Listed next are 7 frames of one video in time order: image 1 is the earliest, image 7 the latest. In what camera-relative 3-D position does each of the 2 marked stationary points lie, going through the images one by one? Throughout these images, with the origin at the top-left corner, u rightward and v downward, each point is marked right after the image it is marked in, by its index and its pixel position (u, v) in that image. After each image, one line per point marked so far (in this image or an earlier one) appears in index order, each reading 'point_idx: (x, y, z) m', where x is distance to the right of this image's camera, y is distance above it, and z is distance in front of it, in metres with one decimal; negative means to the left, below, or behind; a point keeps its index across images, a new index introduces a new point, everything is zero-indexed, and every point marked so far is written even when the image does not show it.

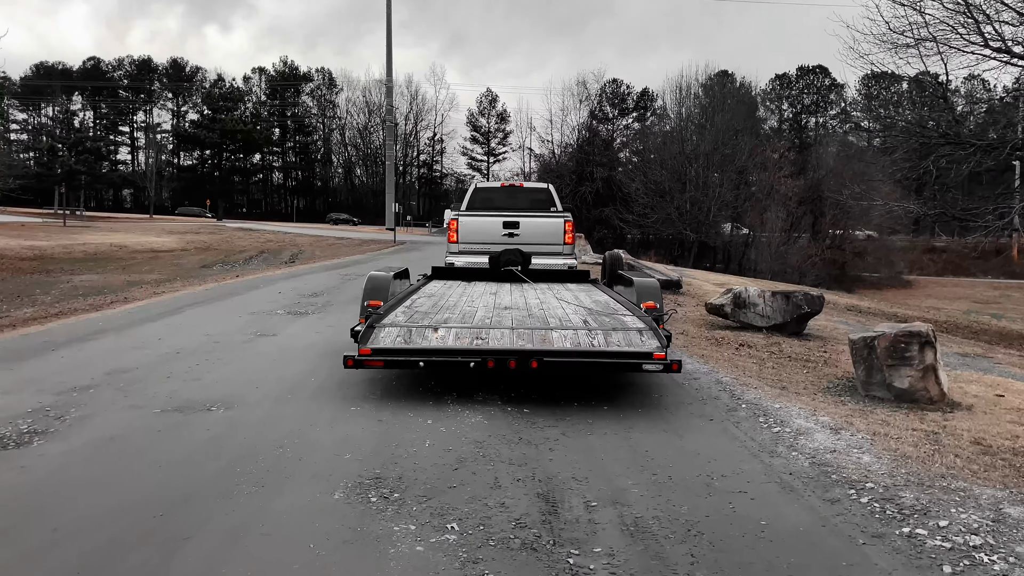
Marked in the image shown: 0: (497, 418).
0: (-0.1, -0.9, +5.5) m
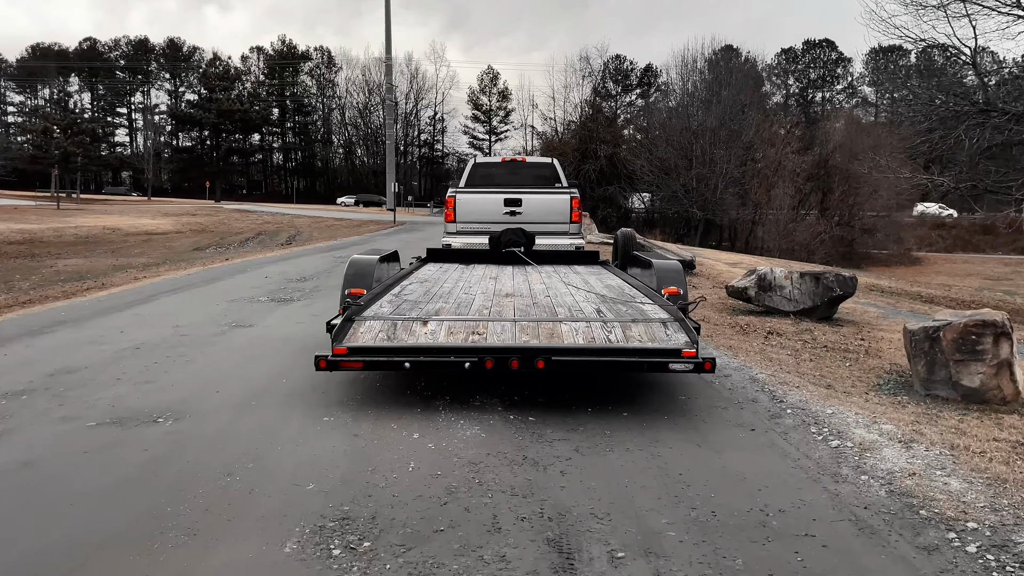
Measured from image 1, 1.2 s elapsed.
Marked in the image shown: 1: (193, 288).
0: (-0.1, -0.8, +4.6) m
1: (-4.6, 0.0, +11.5) m
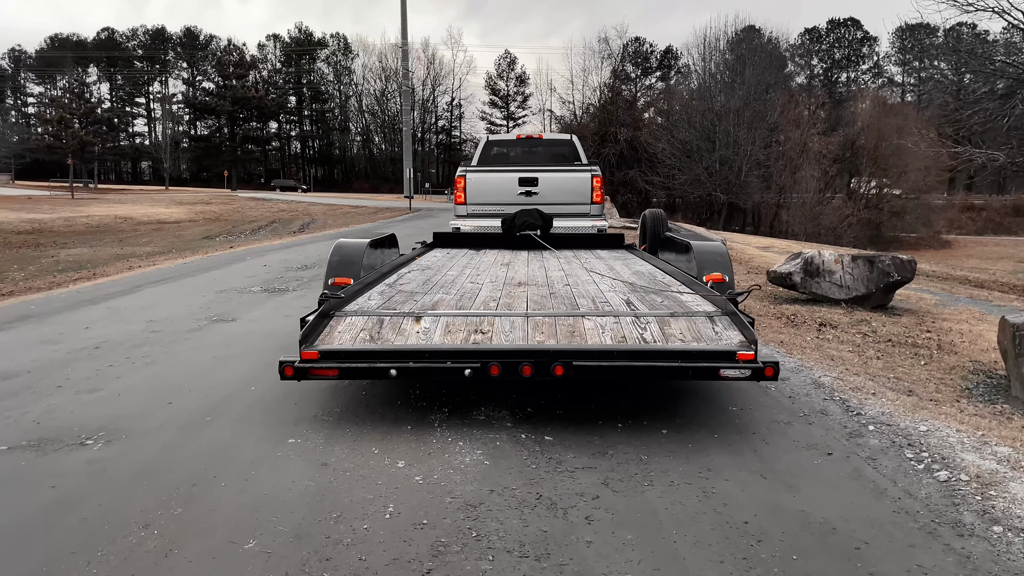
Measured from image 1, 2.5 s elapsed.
0: (0.0, -0.7, +3.6) m
1: (-4.4, +0.1, +10.7) m
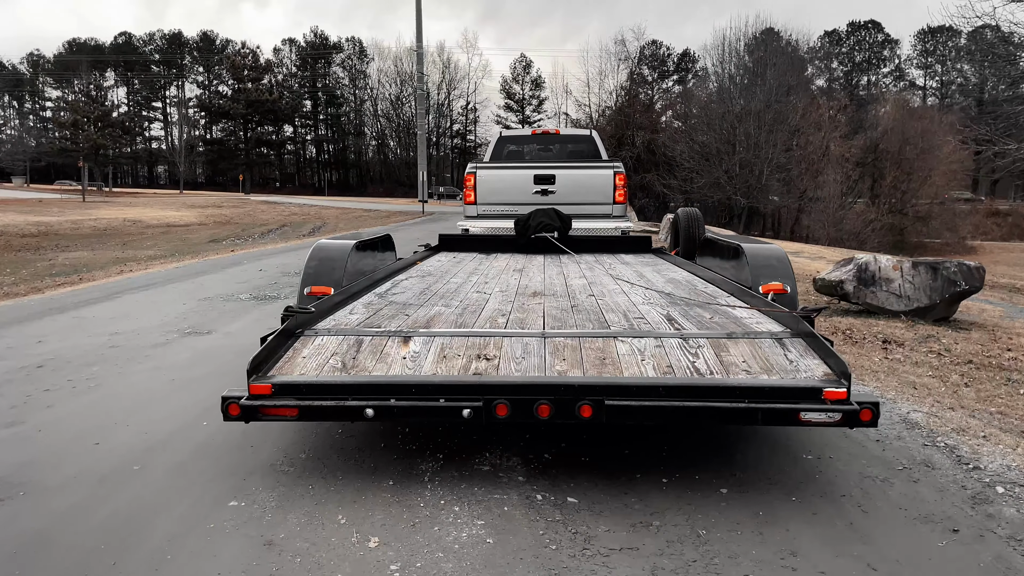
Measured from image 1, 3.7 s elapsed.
0: (0.0, -0.8, +2.7) m
1: (-4.2, +0.1, +9.8) m
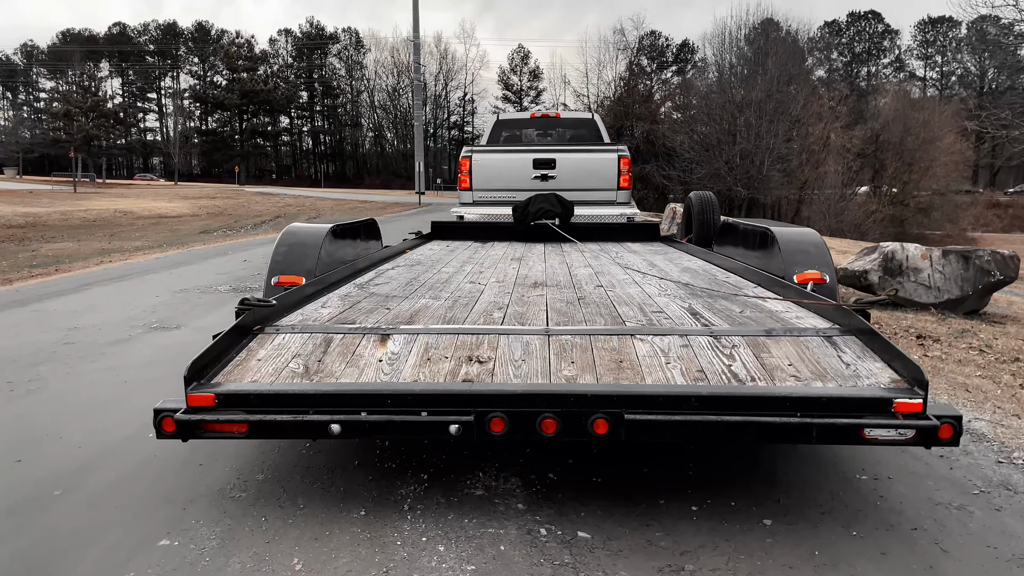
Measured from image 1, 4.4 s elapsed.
0: (0.0, -0.8, +2.2) m
1: (-4.2, +0.2, +9.3) m
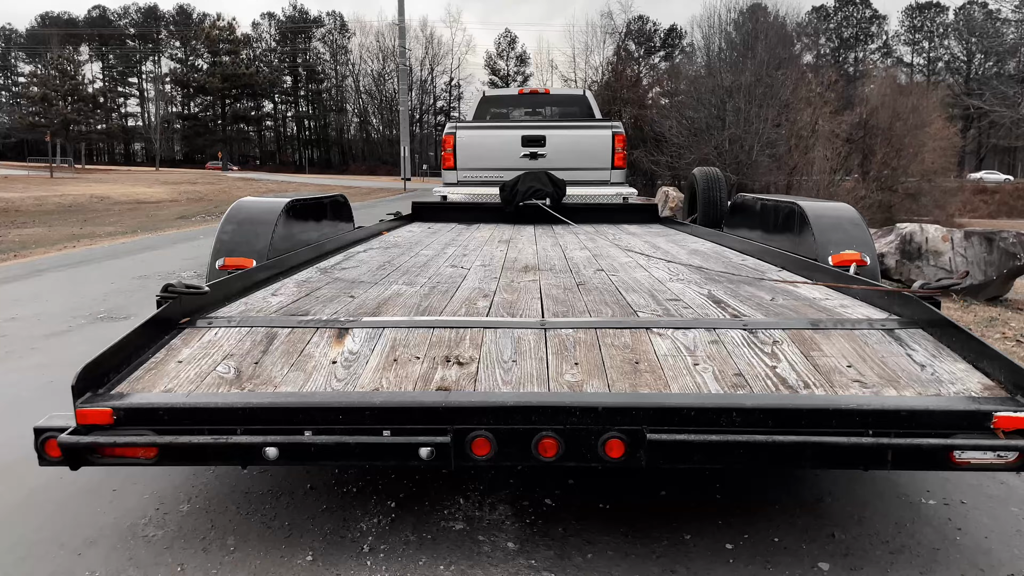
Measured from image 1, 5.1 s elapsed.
0: (0.0, -0.7, +1.6) m
1: (-4.3, +0.3, +8.7) m
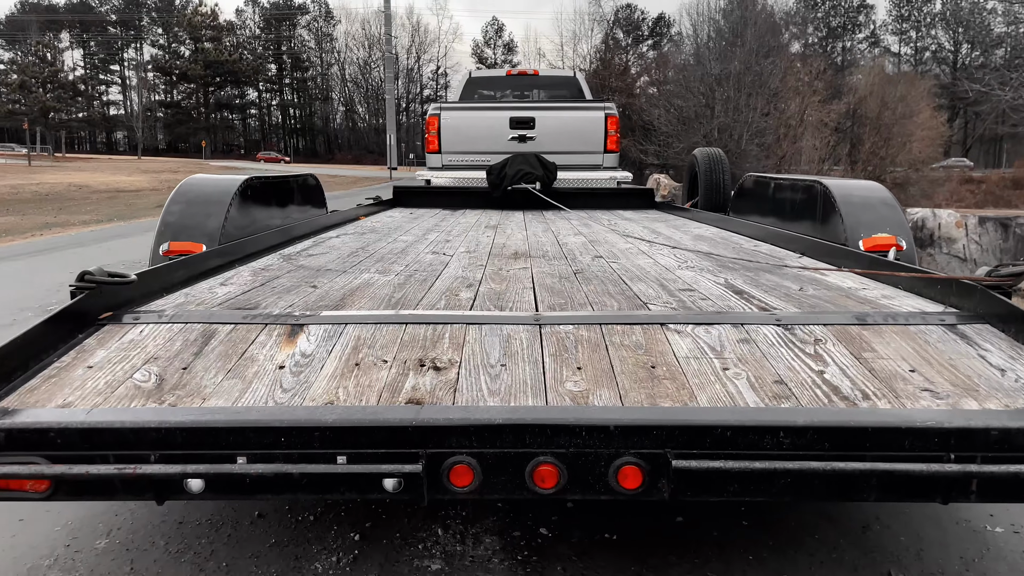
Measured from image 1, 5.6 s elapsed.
0: (0.0, -0.7, +1.3) m
1: (-4.5, +0.4, +8.2) m
